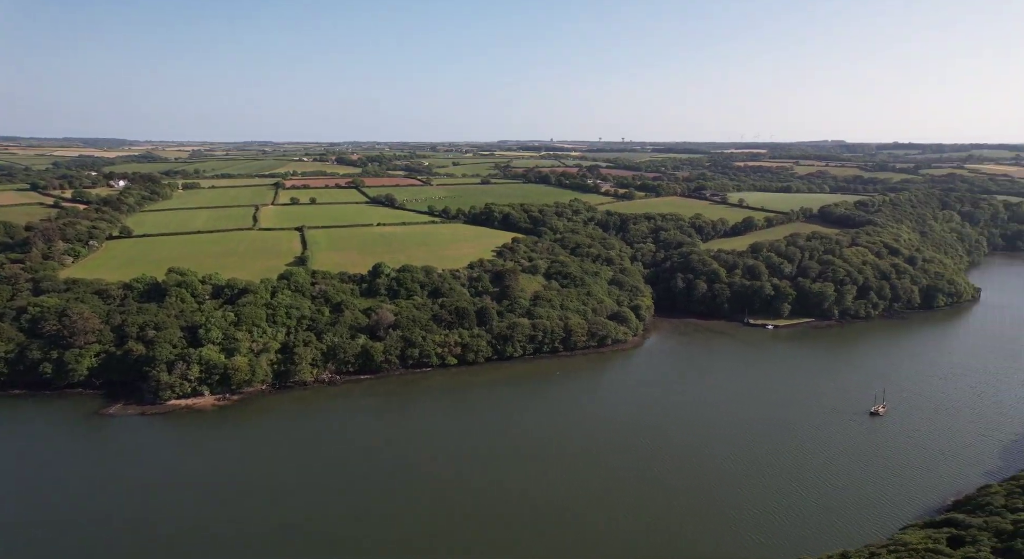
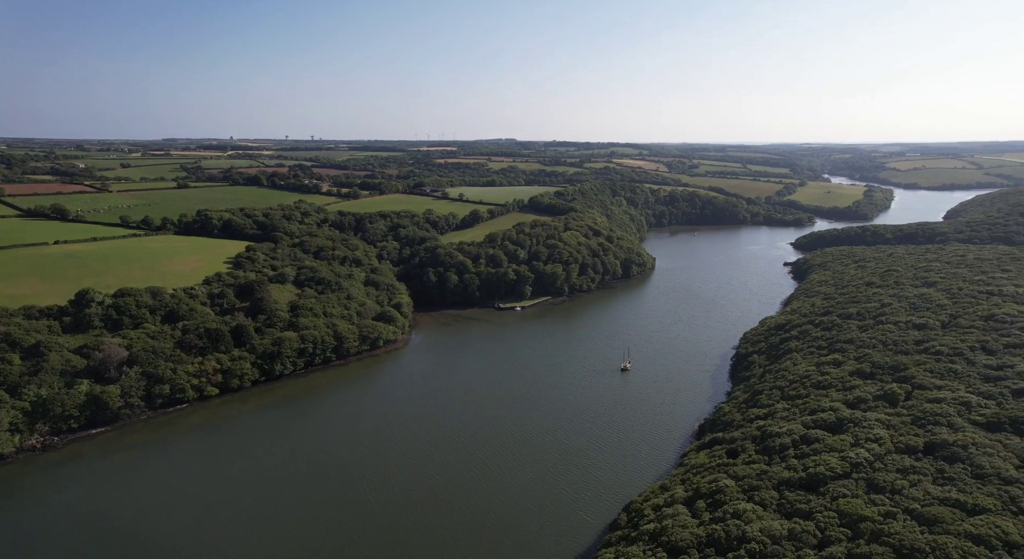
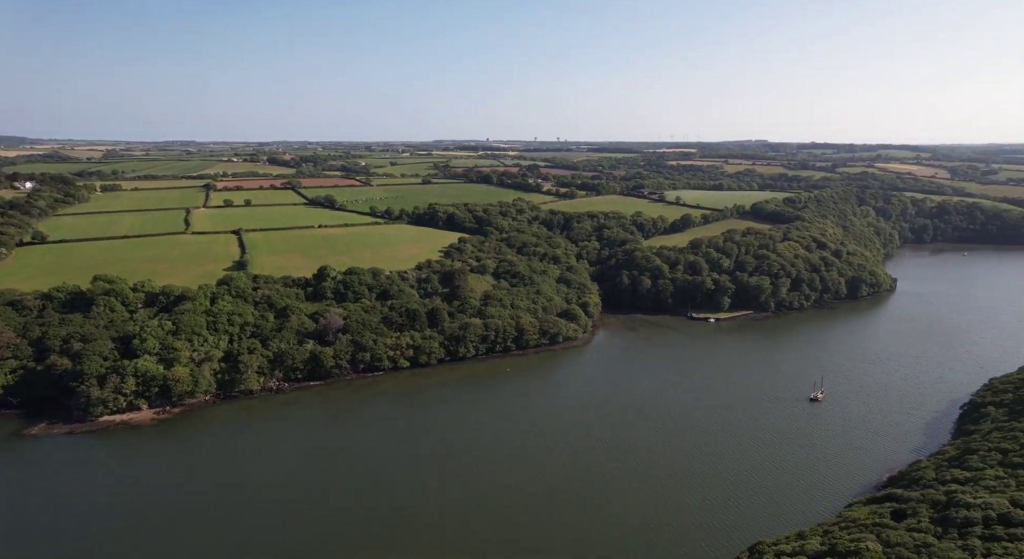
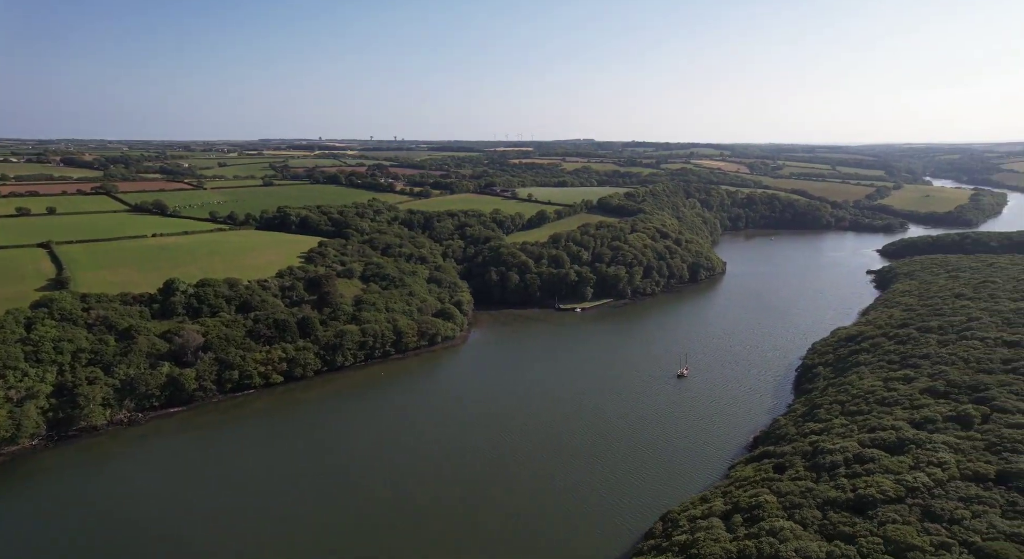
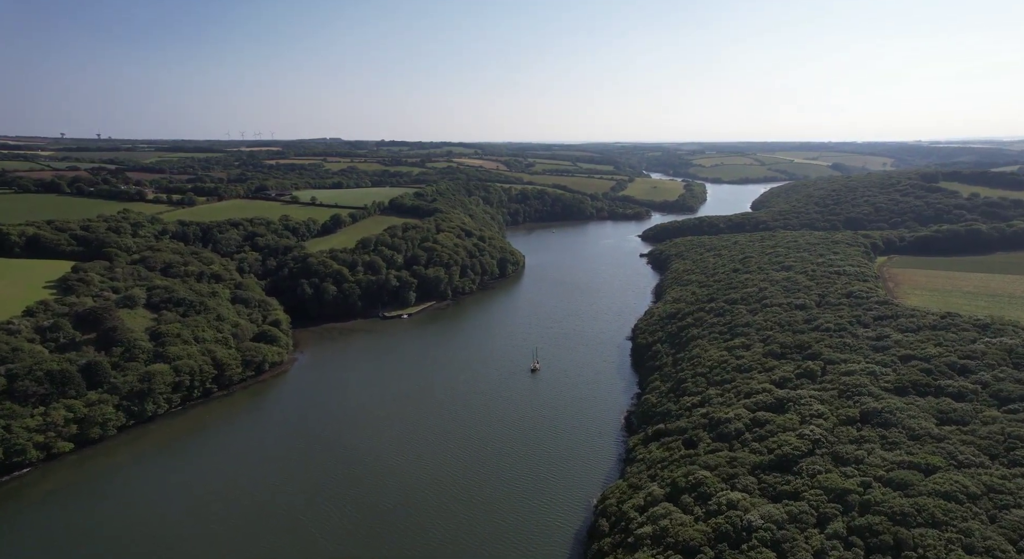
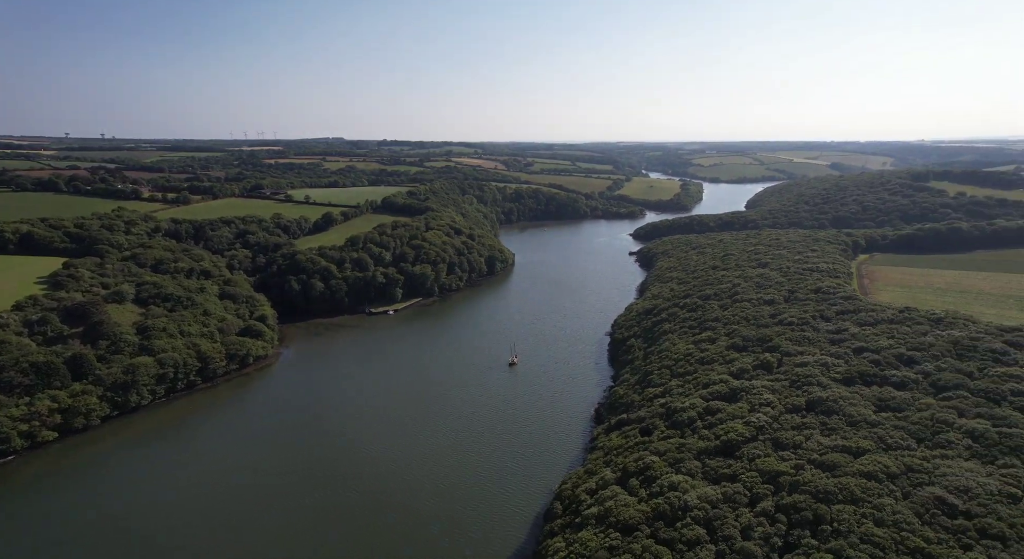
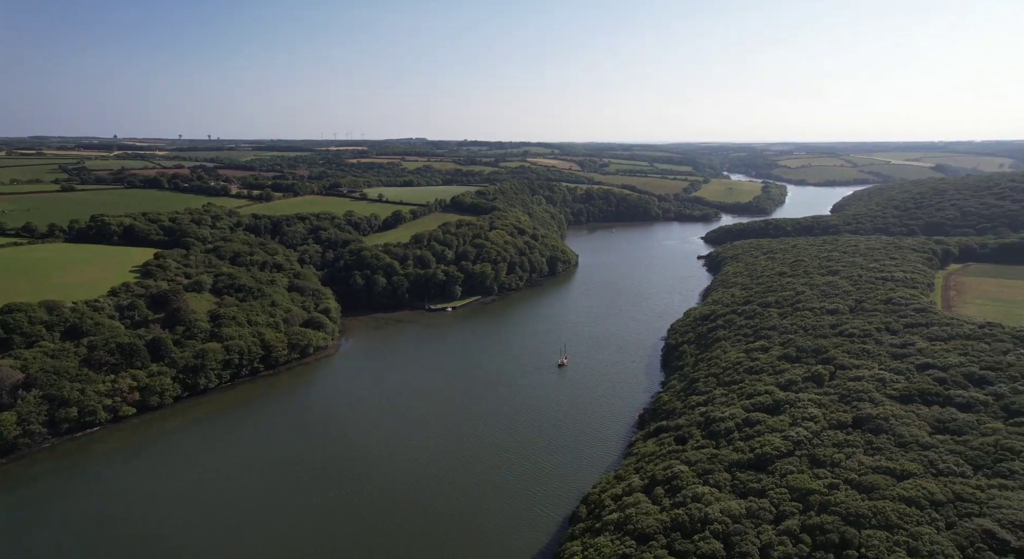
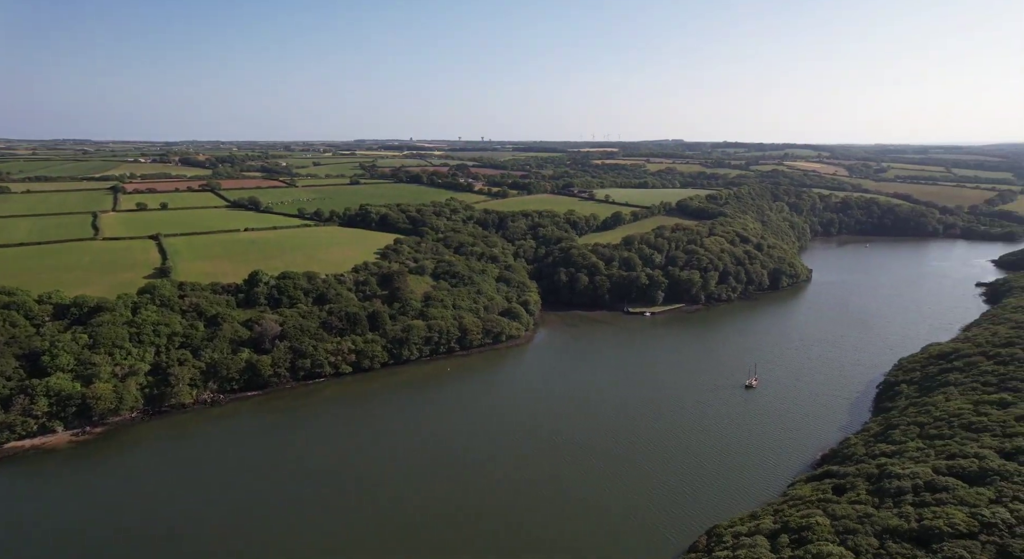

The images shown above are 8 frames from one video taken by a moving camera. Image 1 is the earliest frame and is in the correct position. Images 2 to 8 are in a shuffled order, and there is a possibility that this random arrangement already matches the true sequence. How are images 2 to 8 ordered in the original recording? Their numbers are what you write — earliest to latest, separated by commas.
3, 8, 4, 2, 7, 6, 5
